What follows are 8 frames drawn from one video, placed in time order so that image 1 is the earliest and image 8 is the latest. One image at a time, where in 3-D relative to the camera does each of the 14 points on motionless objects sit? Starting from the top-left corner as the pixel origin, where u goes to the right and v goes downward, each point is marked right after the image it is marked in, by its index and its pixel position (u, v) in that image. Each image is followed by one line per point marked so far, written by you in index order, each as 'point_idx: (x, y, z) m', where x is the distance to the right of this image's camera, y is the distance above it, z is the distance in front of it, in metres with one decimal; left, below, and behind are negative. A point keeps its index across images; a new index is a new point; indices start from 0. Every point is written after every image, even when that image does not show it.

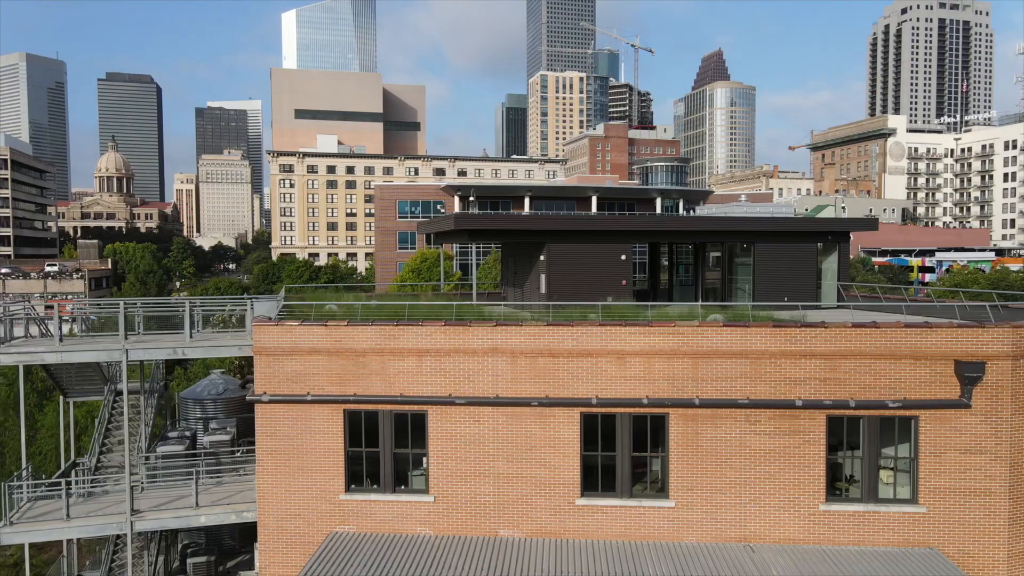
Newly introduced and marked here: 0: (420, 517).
0: (-1.8, -4.5, +14.6) m
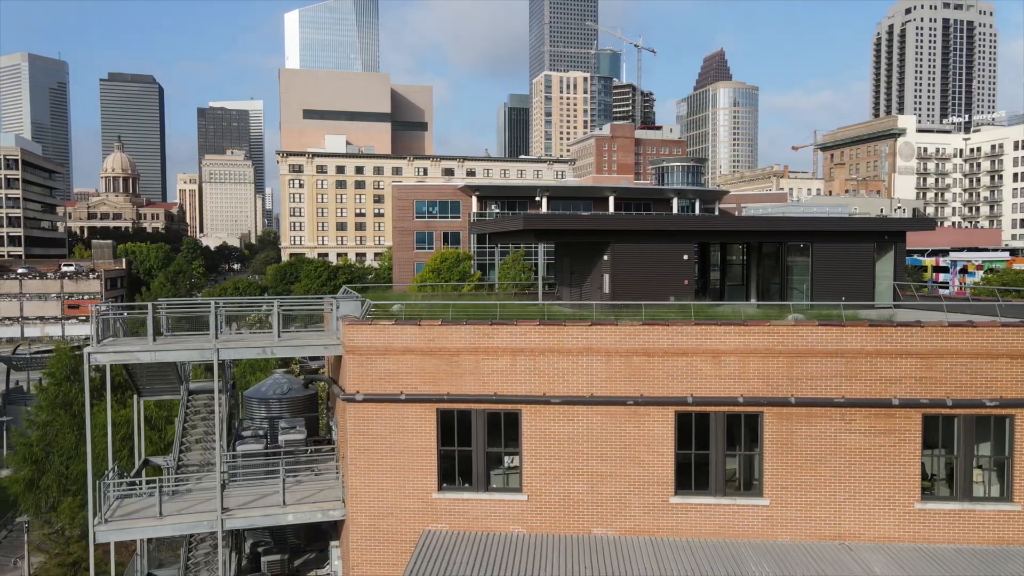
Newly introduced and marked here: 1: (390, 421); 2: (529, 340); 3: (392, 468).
0: (0.0, -4.5, +14.7) m
1: (-2.4, -2.7, +14.8) m
2: (+0.3, -1.0, +14.5) m
3: (-2.4, -3.6, +14.9) m
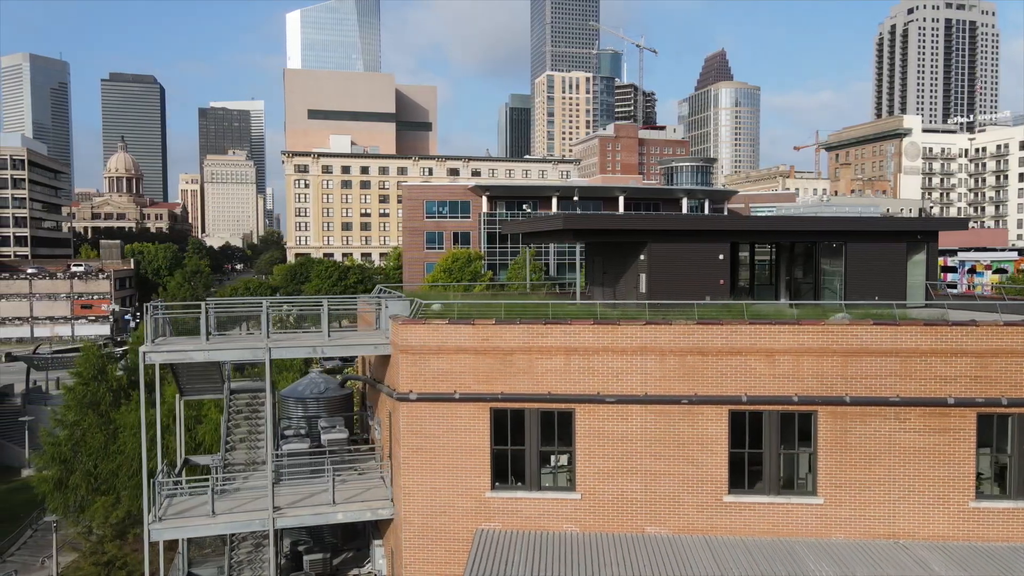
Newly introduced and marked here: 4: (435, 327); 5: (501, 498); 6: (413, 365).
0: (+1.1, -4.5, +14.7) m
1: (-1.4, -2.7, +14.9) m
2: (+1.4, -1.0, +14.6) m
3: (-1.3, -3.6, +14.9) m
4: (-1.5, -0.8, +14.8) m
5: (-0.2, -4.2, +14.8) m
6: (-2.0, -1.6, +14.8) m
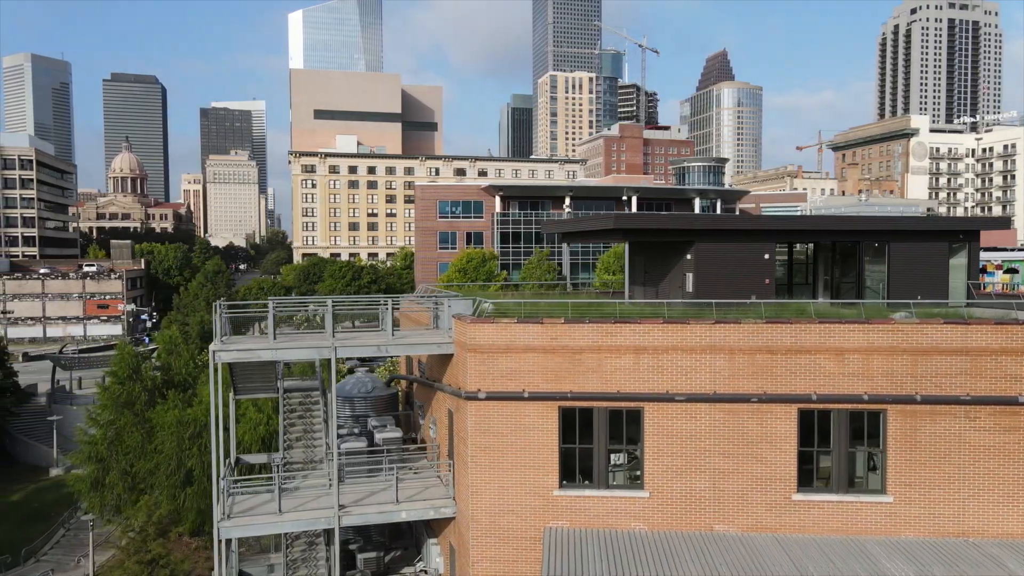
0: (+2.5, -4.5, +14.8) m
1: (0.0, -2.6, +14.9) m
2: (+2.8, -1.0, +14.6) m
3: (0.0, -3.6, +15.0) m
4: (-0.1, -0.8, +14.9) m
5: (+1.2, -4.2, +14.9) m
6: (-0.6, -1.5, +14.9) m
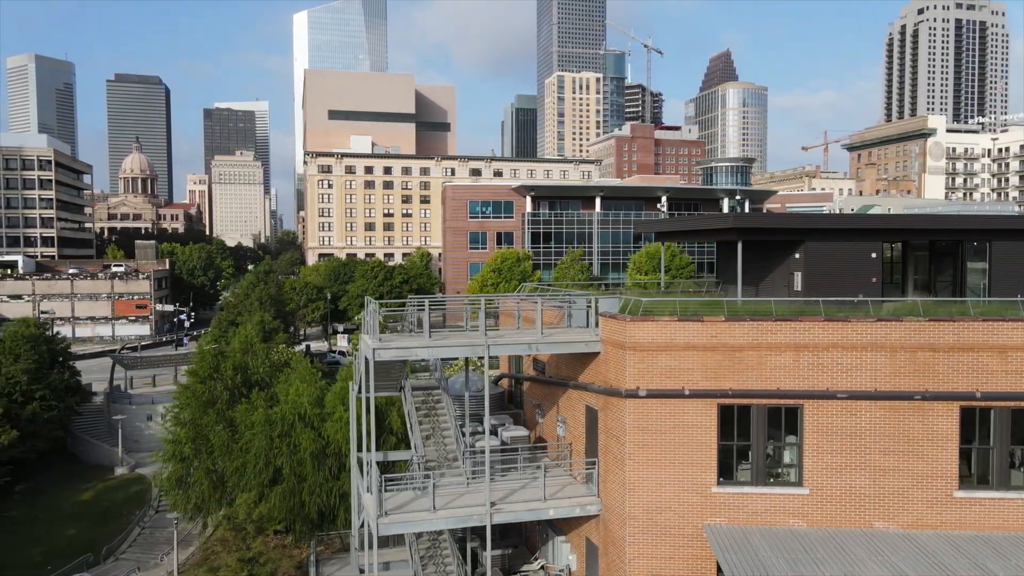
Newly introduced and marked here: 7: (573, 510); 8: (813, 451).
0: (+5.7, -4.5, +14.9) m
1: (+3.2, -2.6, +15.0) m
2: (+6.0, -1.0, +14.7) m
3: (+3.3, -3.6, +15.1) m
4: (+3.1, -0.7, +15.0) m
5: (+4.4, -4.2, +15.0) m
6: (+2.6, -1.5, +15.0) m
7: (+1.3, -4.9, +16.3) m
8: (+6.0, -3.3, +14.8) m
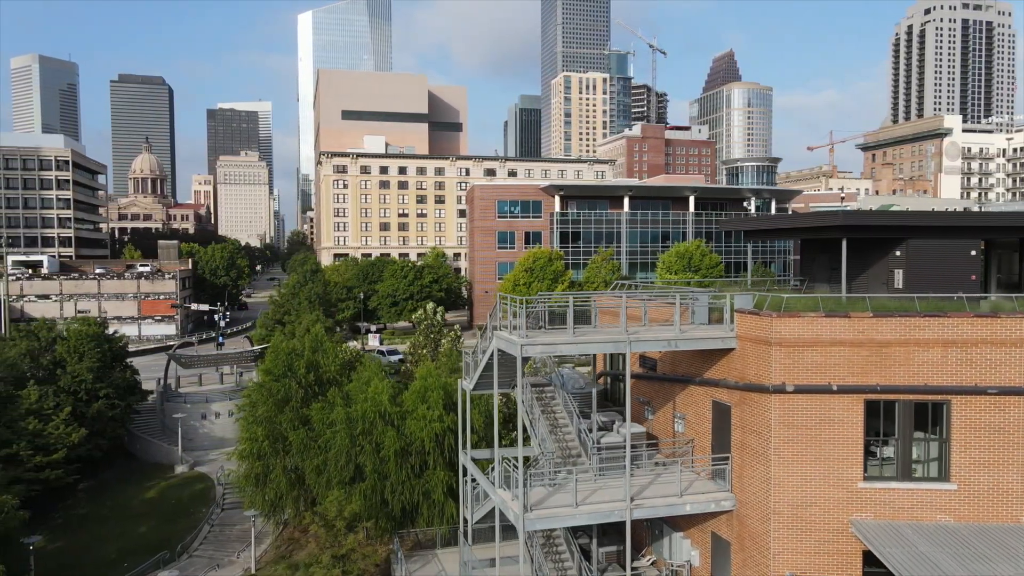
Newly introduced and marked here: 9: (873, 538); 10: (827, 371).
0: (+8.7, -4.4, +14.9) m
1: (+6.2, -2.5, +15.1) m
2: (+9.0, -0.9, +14.8) m
3: (+6.3, -3.5, +15.1) m
4: (+6.1, -0.6, +15.0) m
5: (+7.4, -4.1, +15.0) m
6: (+5.6, -1.4, +15.1) m
7: (+4.3, -4.8, +16.3) m
8: (+9.0, -3.2, +14.9) m
9: (+7.1, -4.9, +14.4) m
10: (+6.4, -1.7, +15.0) m
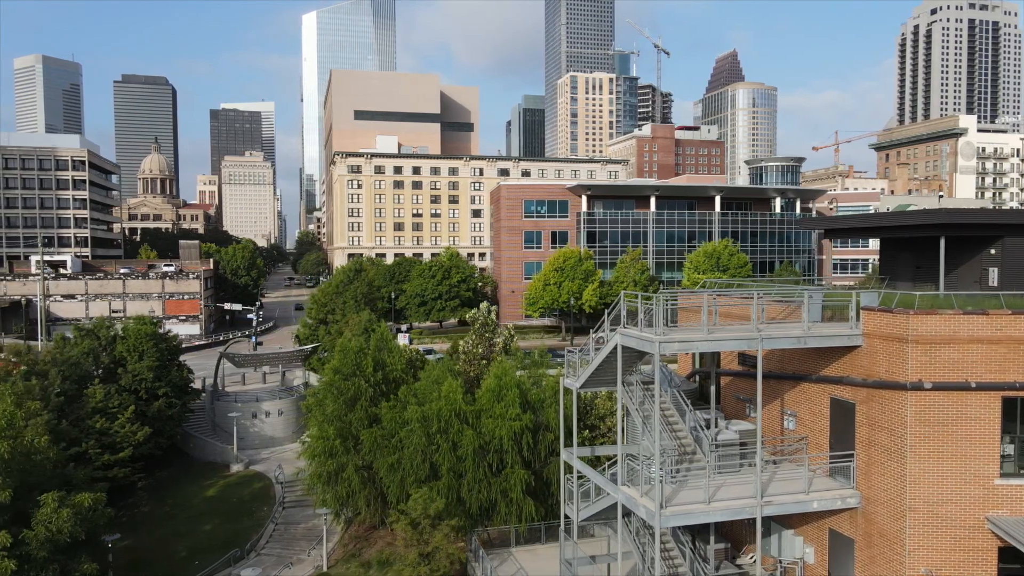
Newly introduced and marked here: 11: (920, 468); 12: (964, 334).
0: (+11.5, -4.3, +15.0) m
1: (+9.0, -2.5, +15.1) m
2: (+11.8, -0.8, +14.8) m
3: (+9.1, -3.4, +15.2) m
4: (+8.9, -0.6, +15.1) m
5: (+10.2, -4.0, +15.1) m
6: (+8.4, -1.4, +15.1) m
7: (+7.2, -4.8, +16.4) m
8: (+11.9, -3.1, +14.9) m
9: (+9.9, -4.8, +14.4) m
10: (+9.2, -1.6, +15.1) m
11: (+8.4, -3.7, +15.2) m
12: (+9.2, -0.9, +15.0) m
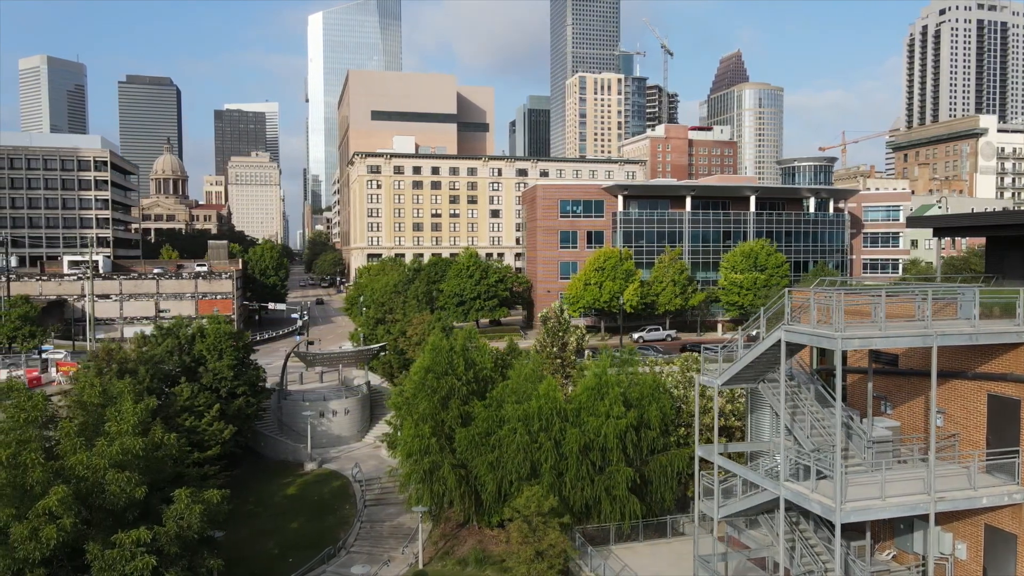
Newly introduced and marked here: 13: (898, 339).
0: (+15.3, -4.3, +15.0) m
1: (+12.8, -2.4, +15.2) m
2: (+15.6, -0.7, +14.8) m
3: (+12.8, -3.4, +15.2) m
4: (+12.7, -0.5, +15.1) m
5: (+14.0, -4.0, +15.1) m
6: (+12.2, -1.3, +15.2) m
7: (+10.9, -4.7, +16.4) m
8: (+15.6, -3.1, +15.0) m
9: (+13.6, -4.7, +14.5) m
10: (+13.0, -1.6, +15.1) m
11: (+12.2, -3.6, +15.3) m
12: (+12.9, -0.8, +15.1) m
13: (+8.1, -1.1, +15.6) m
